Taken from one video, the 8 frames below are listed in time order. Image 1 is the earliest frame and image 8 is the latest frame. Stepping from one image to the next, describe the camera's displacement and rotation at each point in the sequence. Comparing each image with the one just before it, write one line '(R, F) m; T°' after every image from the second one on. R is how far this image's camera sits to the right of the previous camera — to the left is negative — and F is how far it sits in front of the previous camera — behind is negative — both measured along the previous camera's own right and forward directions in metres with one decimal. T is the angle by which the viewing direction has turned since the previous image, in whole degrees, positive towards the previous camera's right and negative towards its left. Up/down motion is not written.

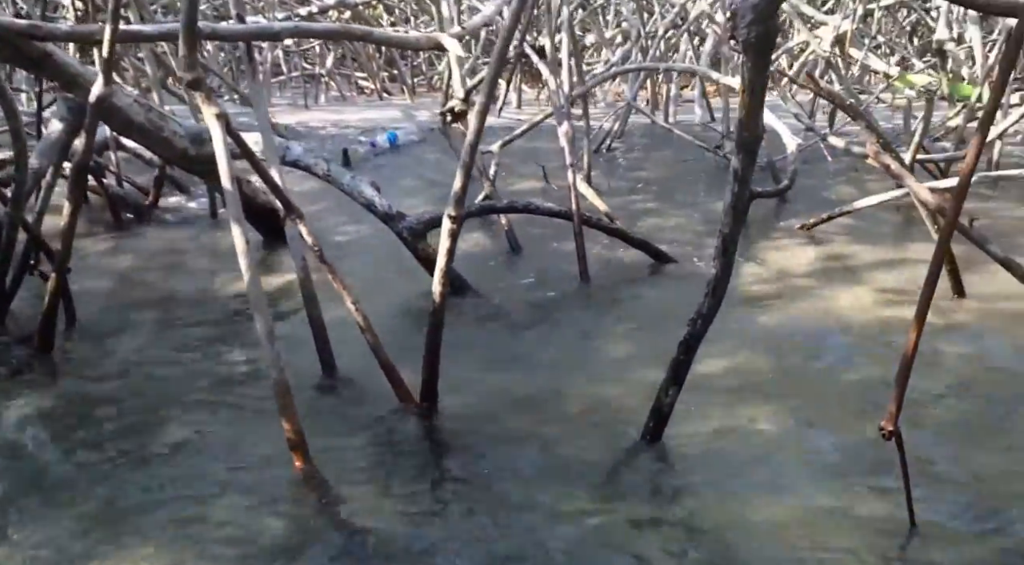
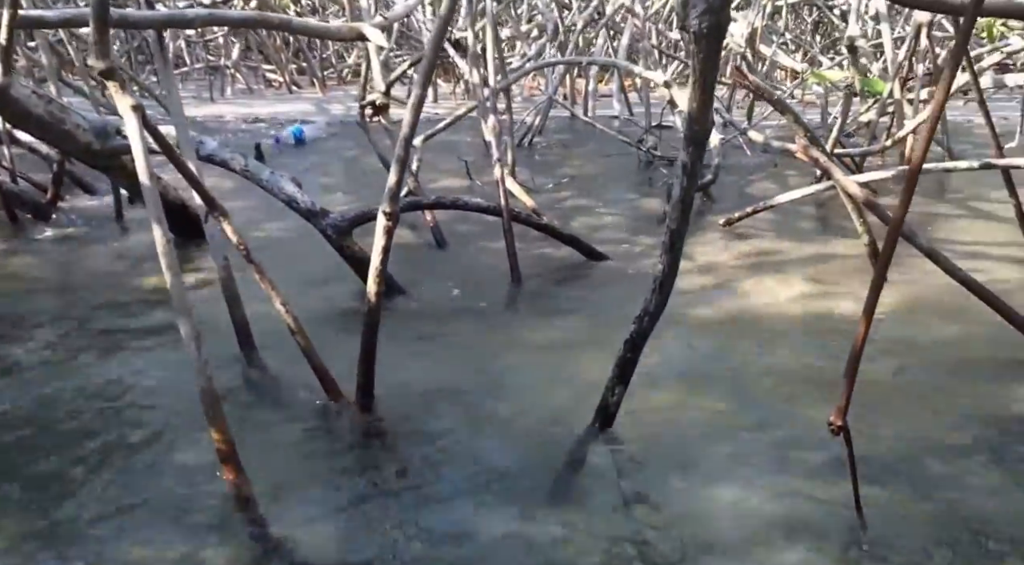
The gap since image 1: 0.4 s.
(-0.1, +0.1) m; +5°
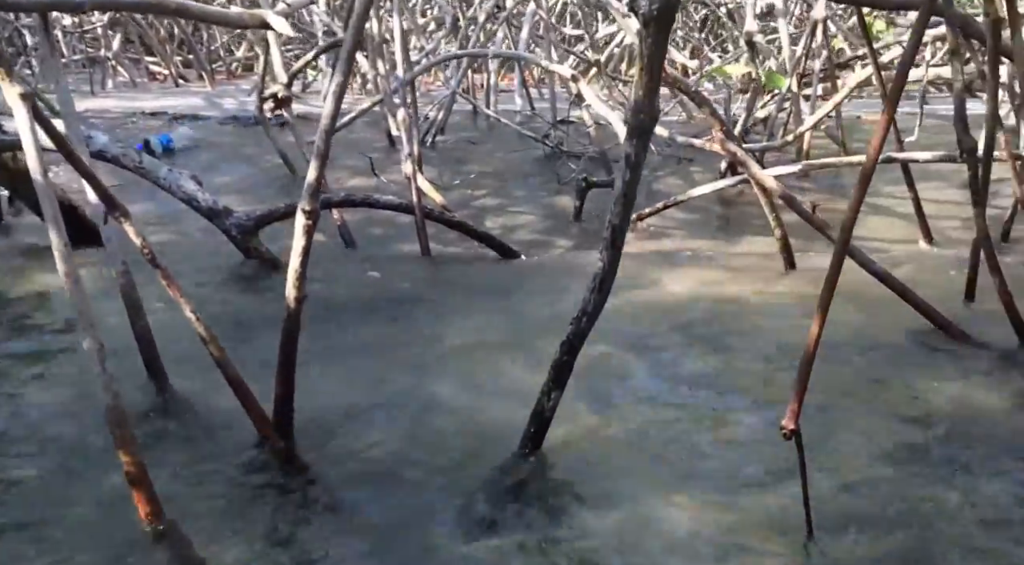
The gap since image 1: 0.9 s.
(-0.1, +0.1) m; +6°
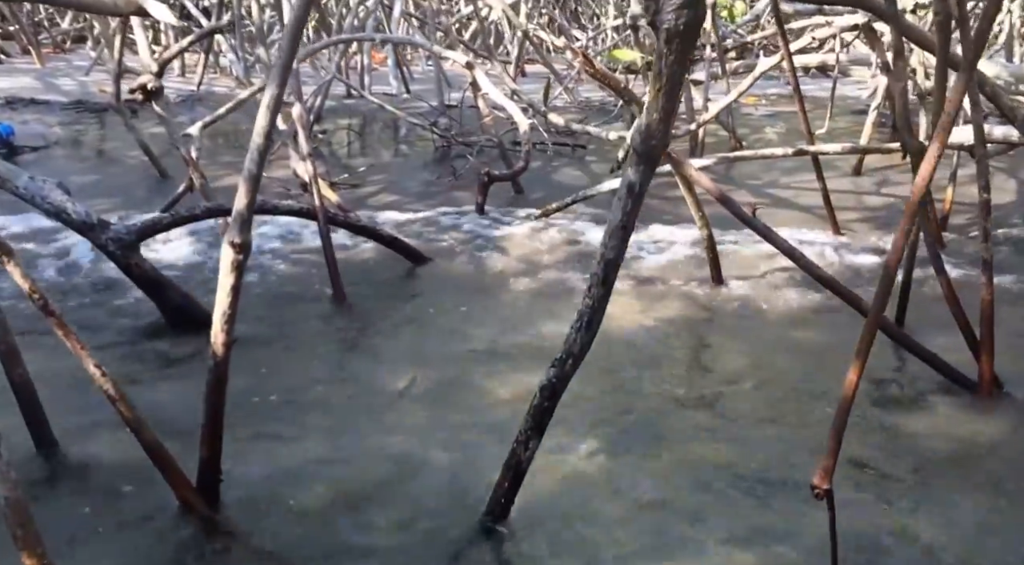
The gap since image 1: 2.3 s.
(-0.2, +0.3) m; +8°
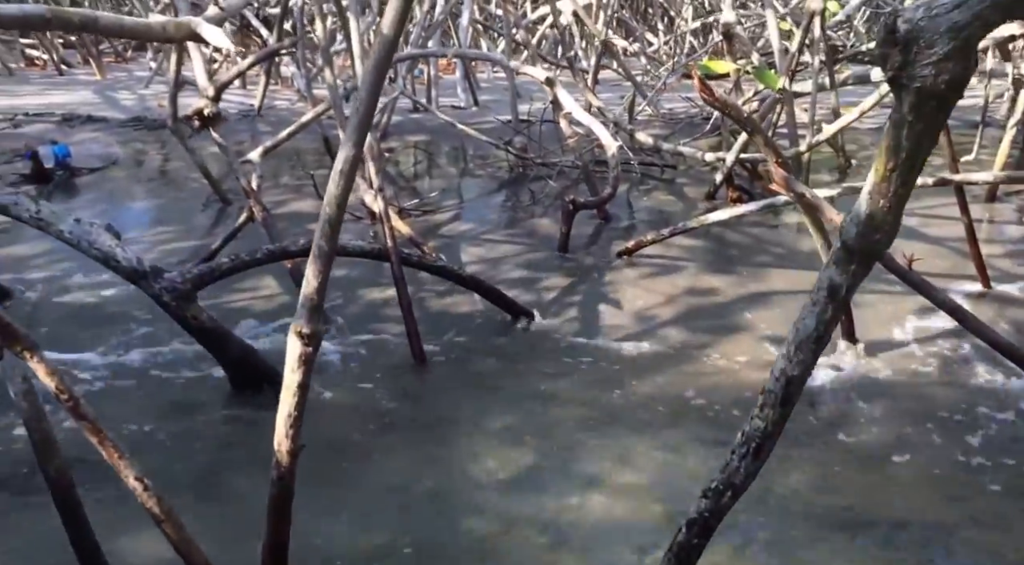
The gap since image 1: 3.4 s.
(-0.1, +0.4) m; -3°
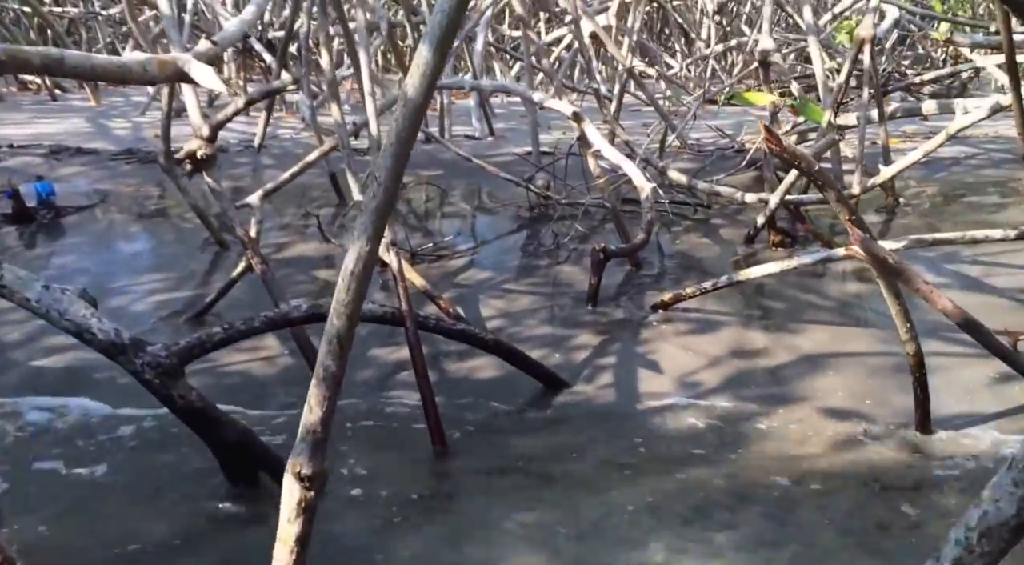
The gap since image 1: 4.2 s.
(-0.1, +0.3) m; 0°
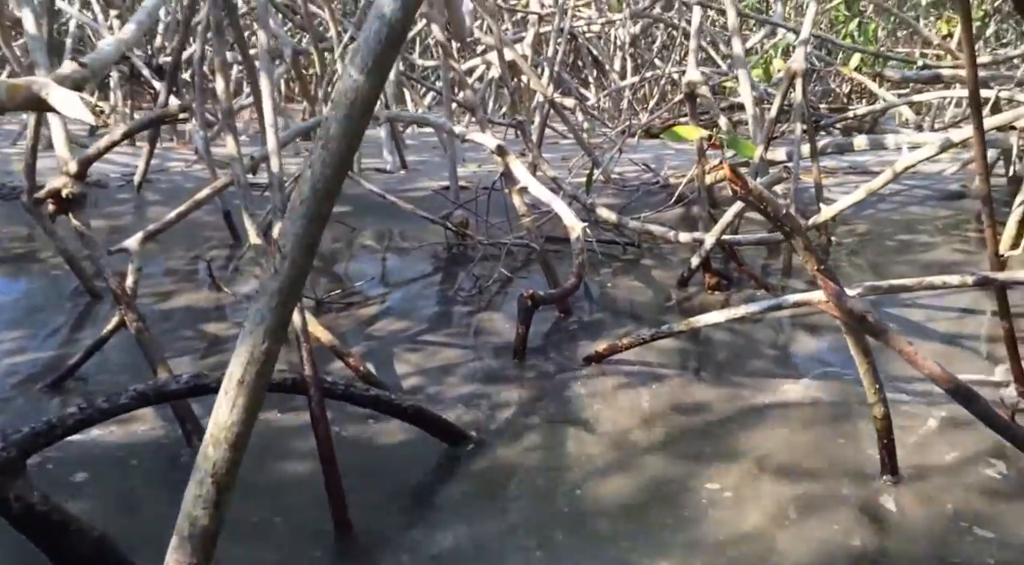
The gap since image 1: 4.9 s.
(0.0, +0.4) m; +4°
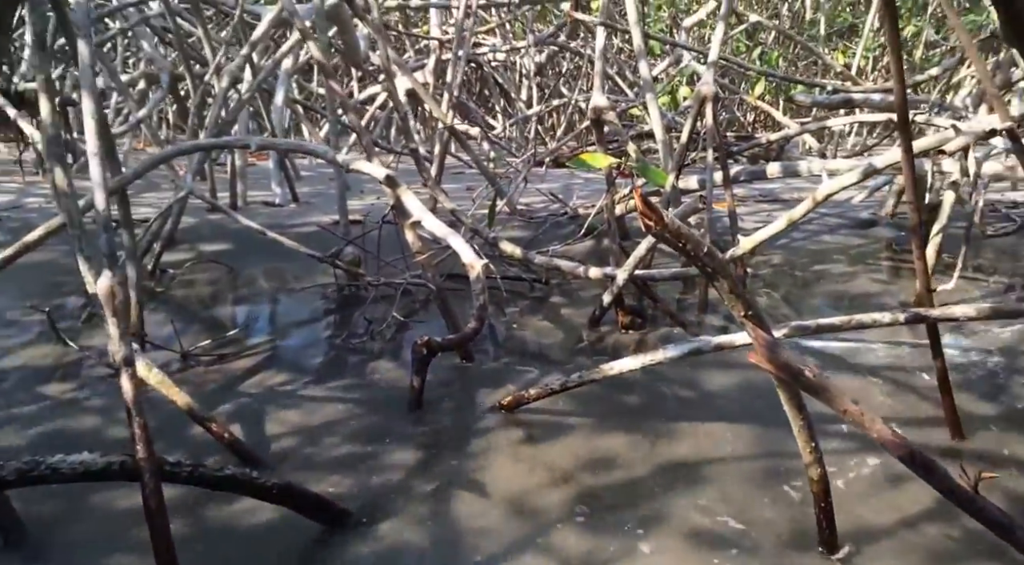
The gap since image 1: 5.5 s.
(0.0, +0.3) m; +4°
